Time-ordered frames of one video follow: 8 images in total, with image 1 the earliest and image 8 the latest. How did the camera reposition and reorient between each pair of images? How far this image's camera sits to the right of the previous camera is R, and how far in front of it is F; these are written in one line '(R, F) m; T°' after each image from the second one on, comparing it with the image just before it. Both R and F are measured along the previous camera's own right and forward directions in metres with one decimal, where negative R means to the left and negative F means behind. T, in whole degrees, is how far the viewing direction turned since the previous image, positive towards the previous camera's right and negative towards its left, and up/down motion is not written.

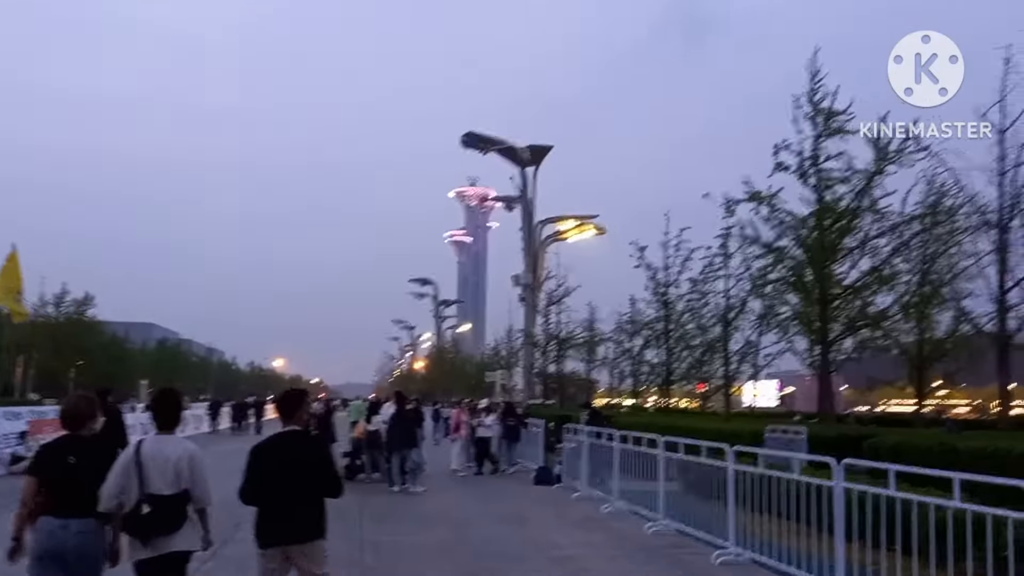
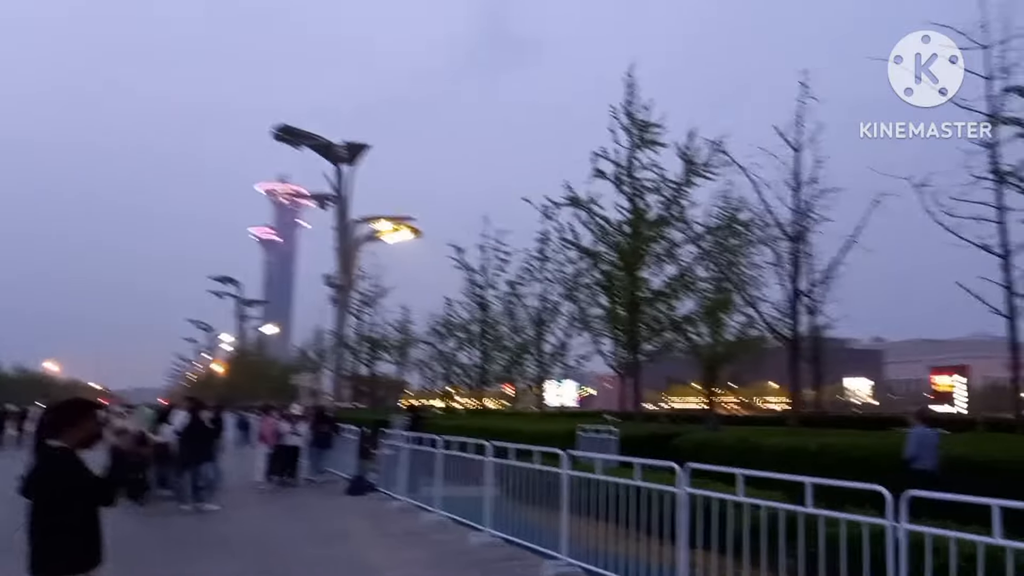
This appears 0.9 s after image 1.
(-0.1, +0.6) m; +12°
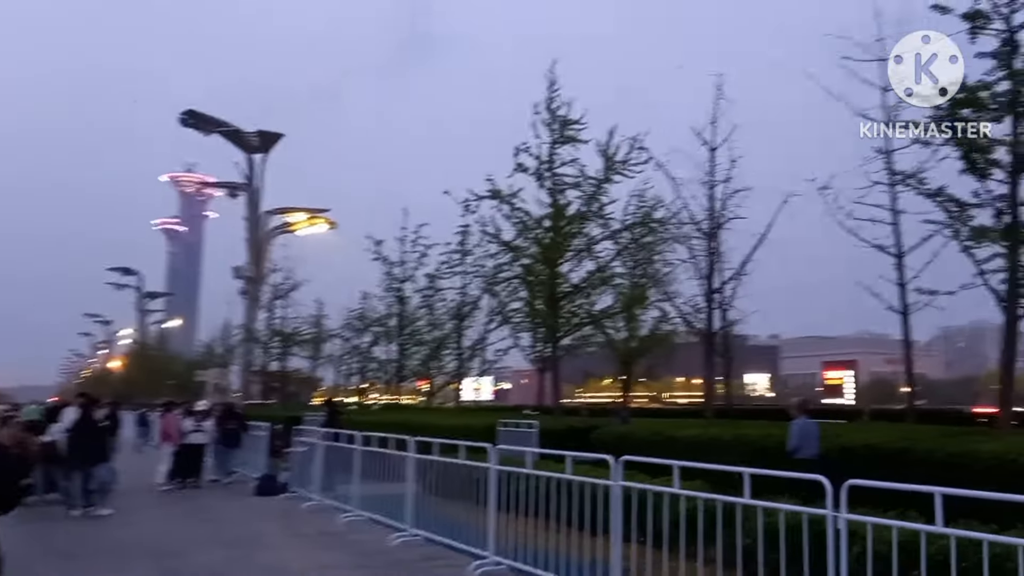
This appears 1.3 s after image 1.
(-0.1, +0.2) m; +6°
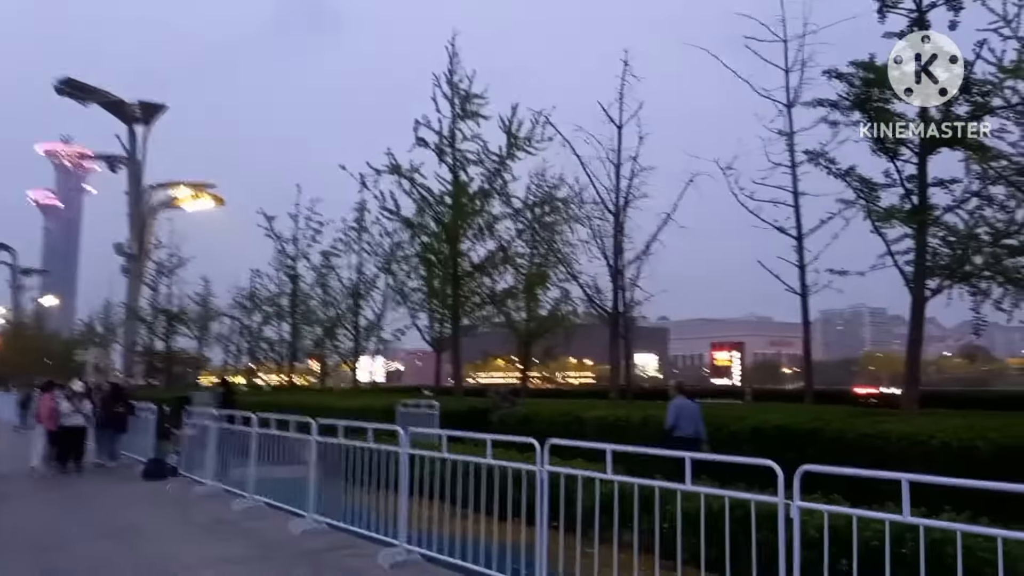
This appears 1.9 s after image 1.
(-0.1, +0.4) m; +7°
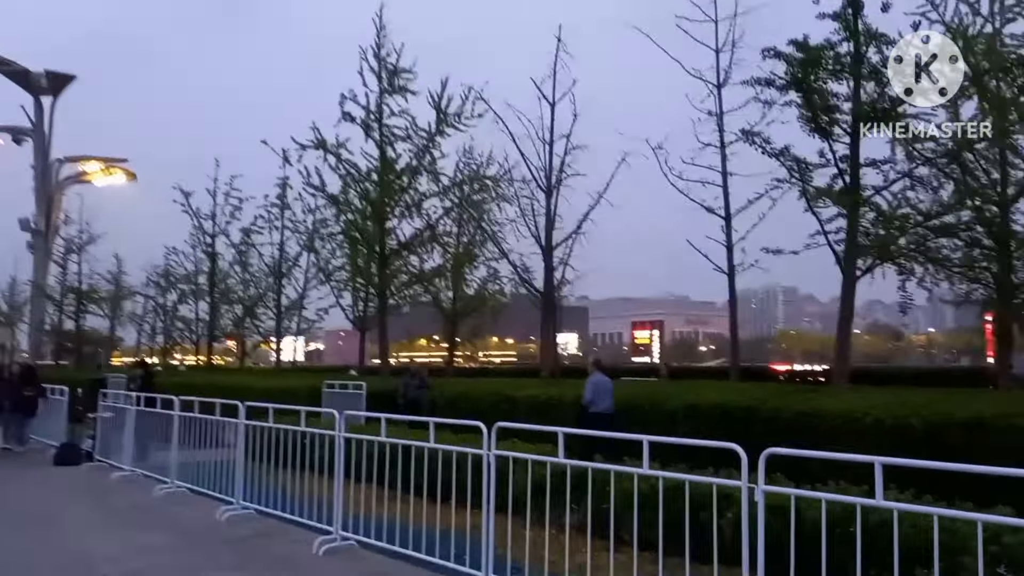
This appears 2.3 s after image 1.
(-0.1, +0.2) m; +5°
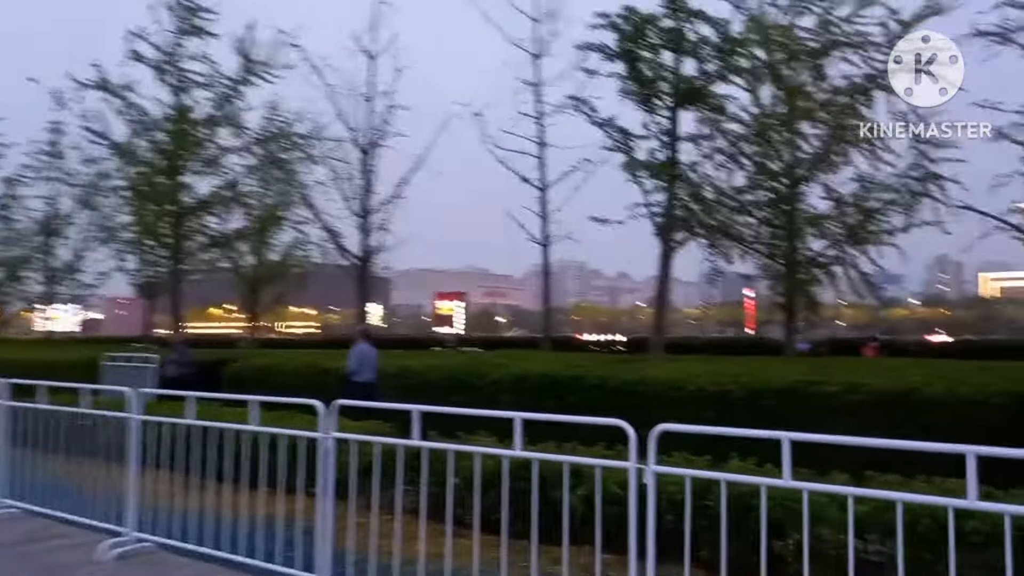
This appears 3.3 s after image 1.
(-0.2, +0.5) m; +13°
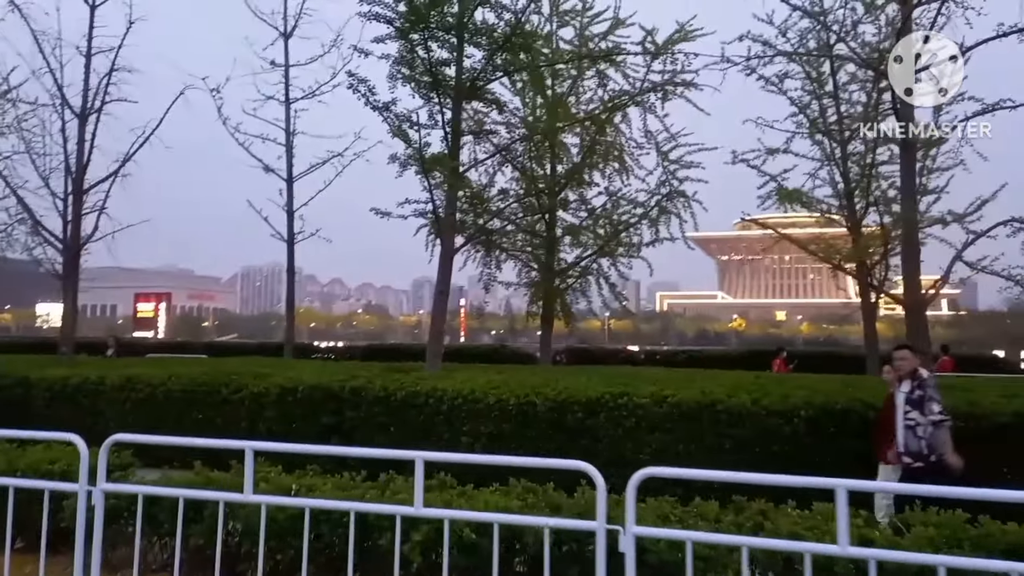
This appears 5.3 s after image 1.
(-0.5, +1.1) m; +18°
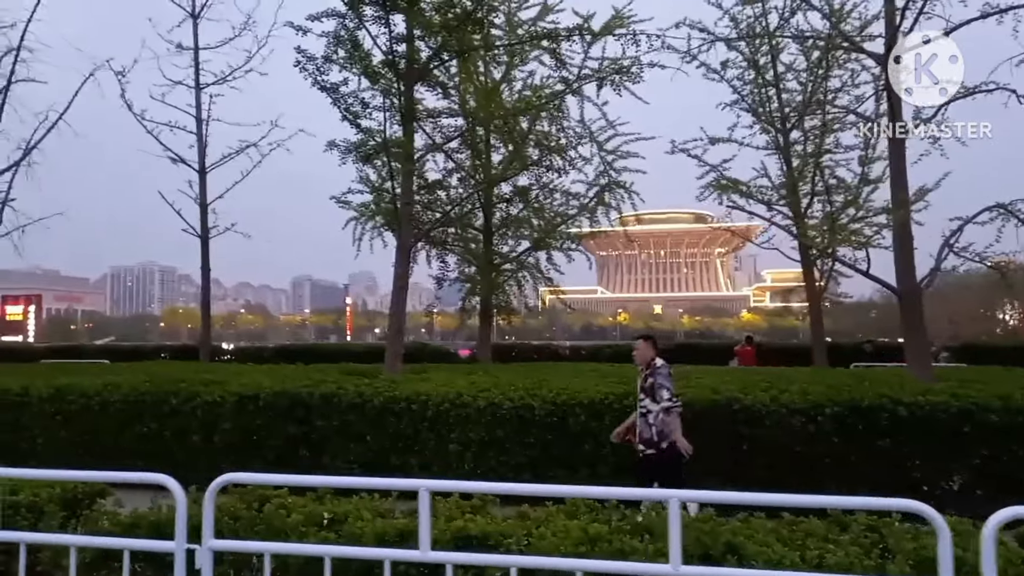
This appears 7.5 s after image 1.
(-0.8, +0.7) m; +7°
